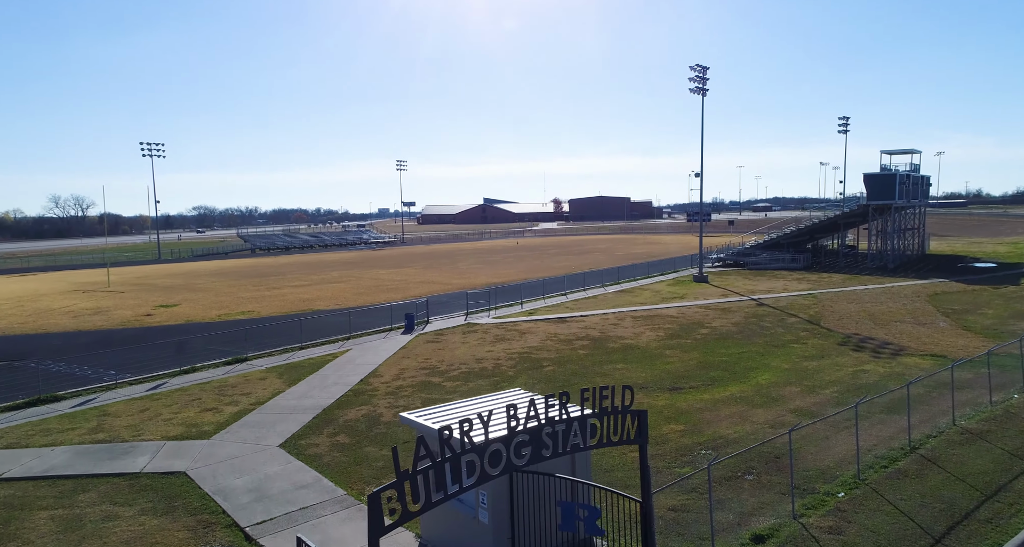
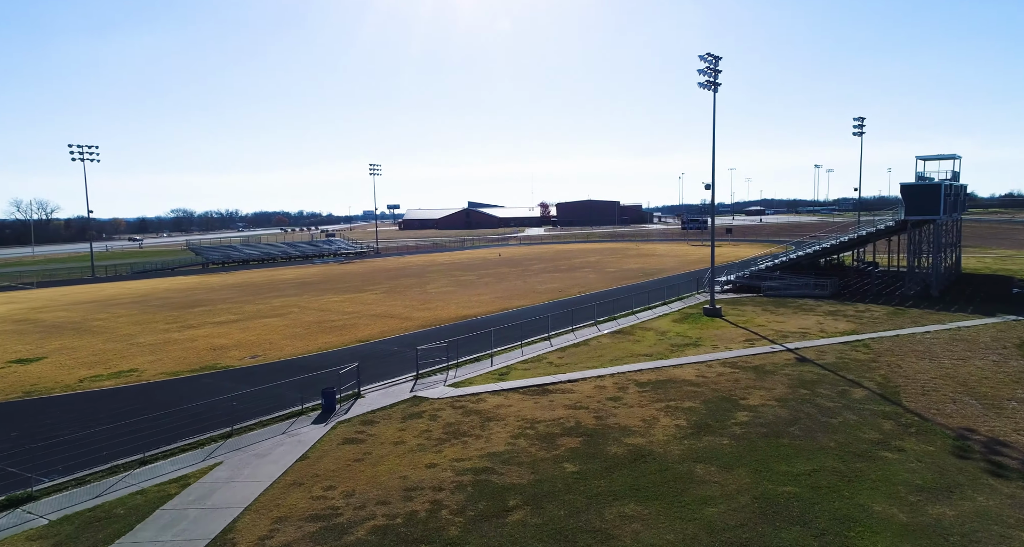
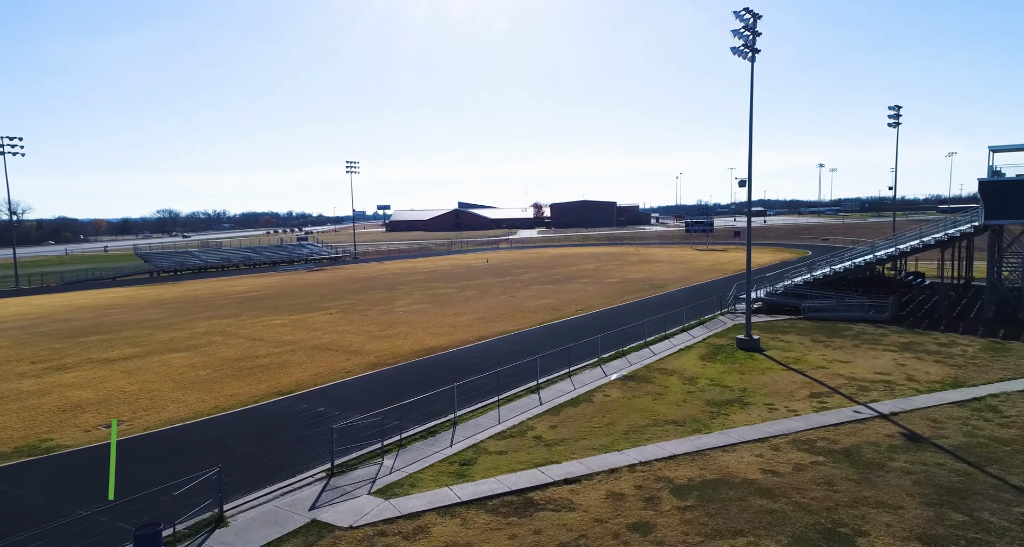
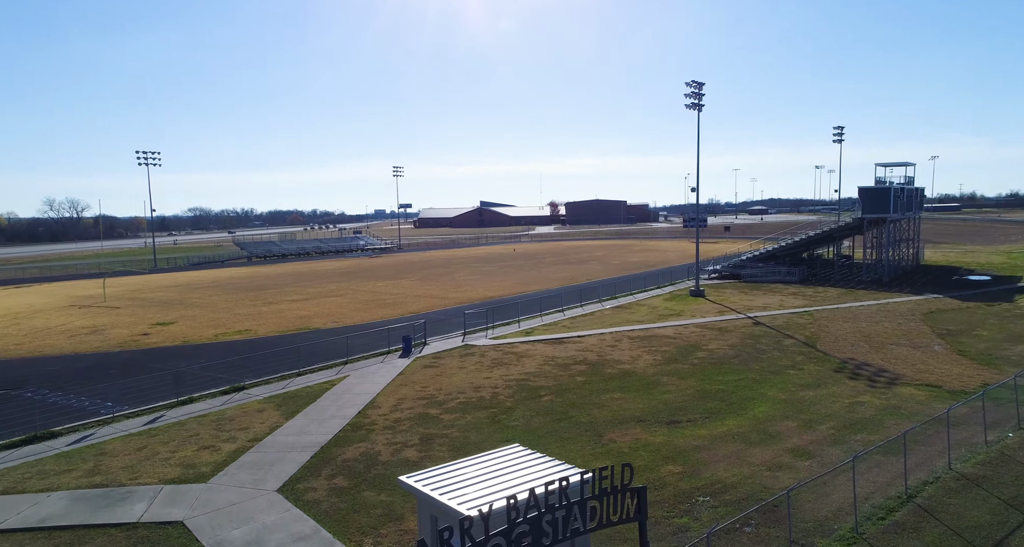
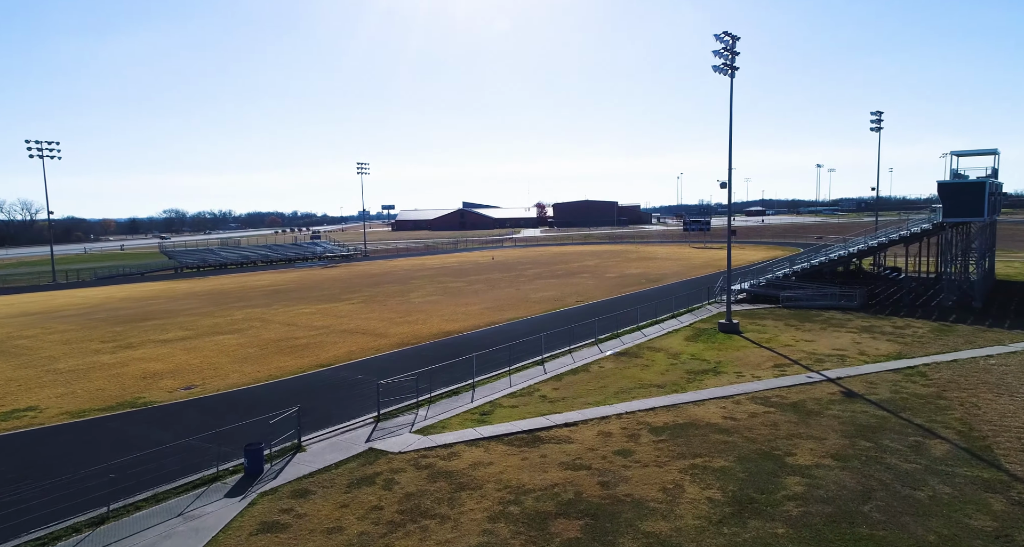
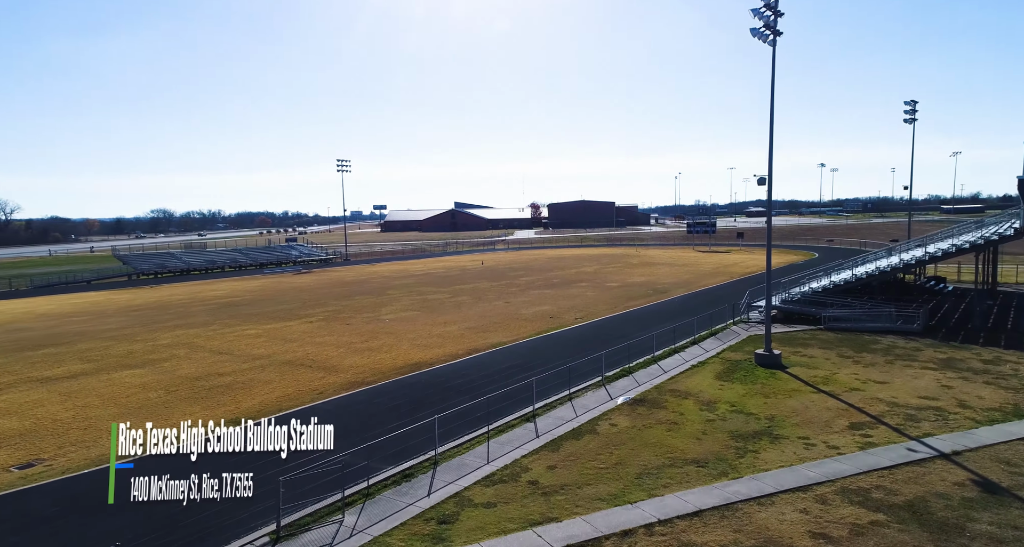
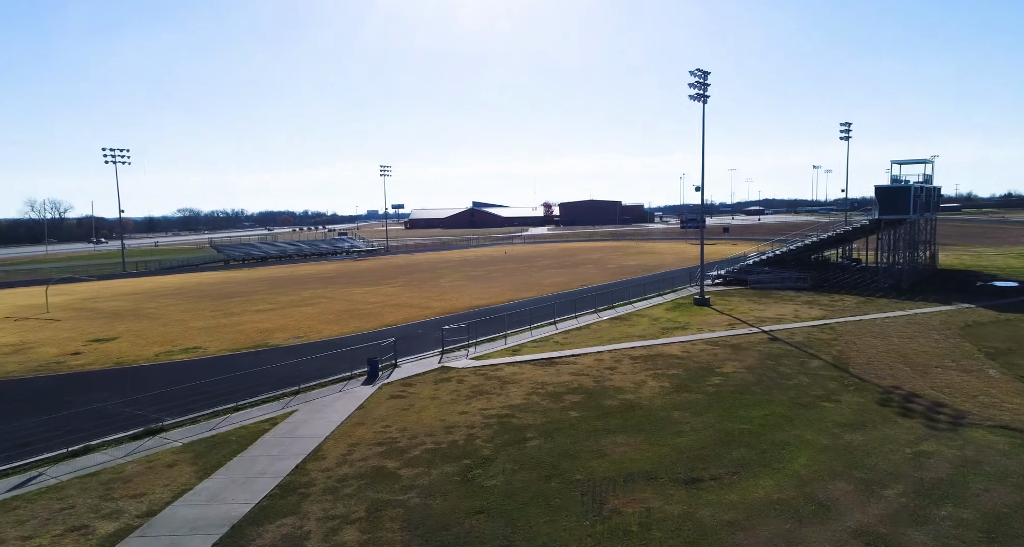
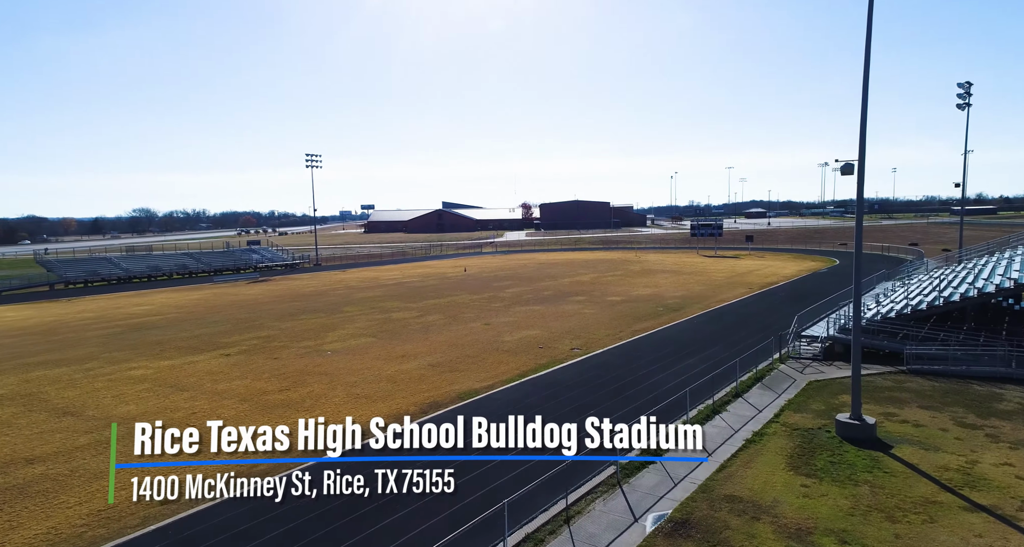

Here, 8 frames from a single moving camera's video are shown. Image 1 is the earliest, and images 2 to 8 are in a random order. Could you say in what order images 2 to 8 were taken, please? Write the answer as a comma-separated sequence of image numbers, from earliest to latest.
4, 7, 2, 5, 3, 6, 8
